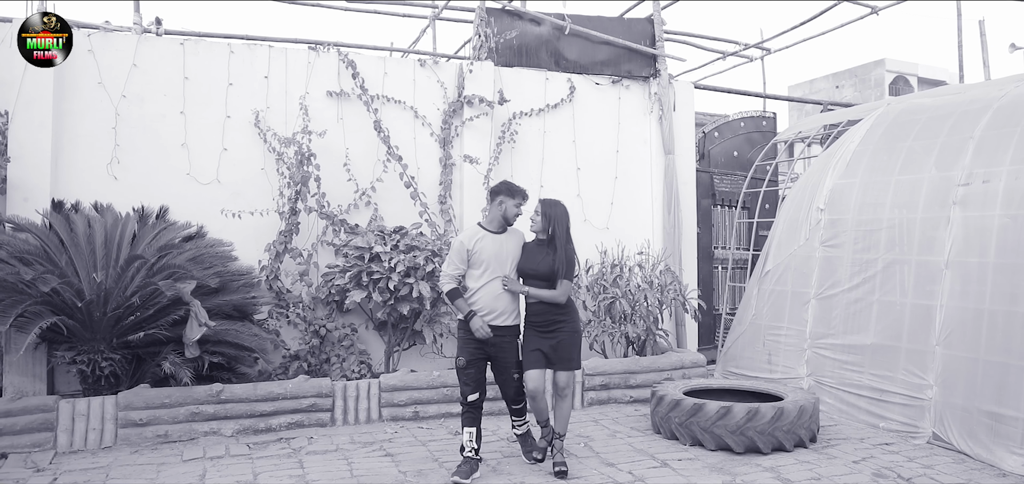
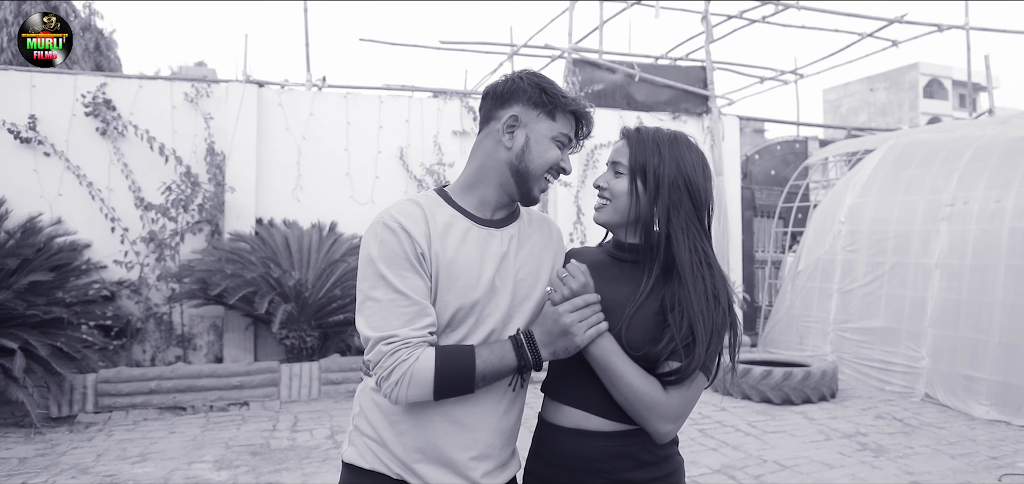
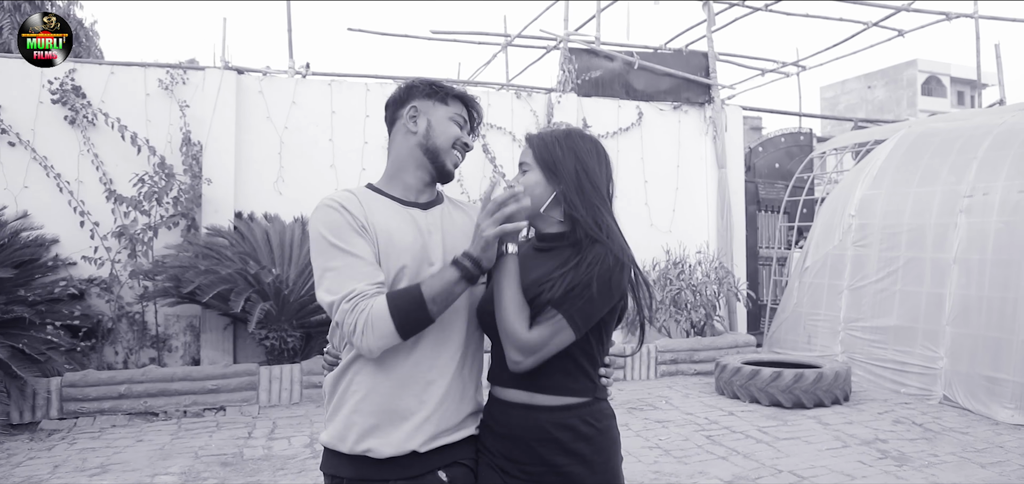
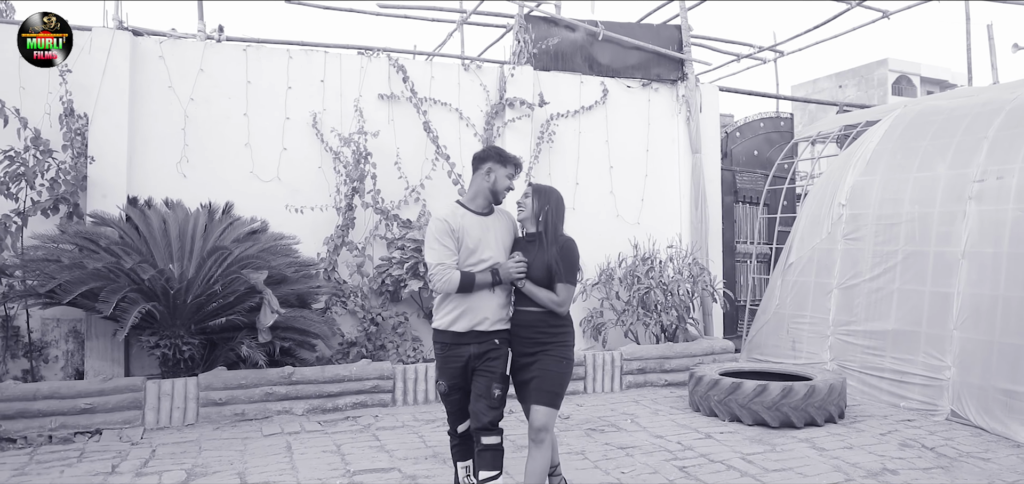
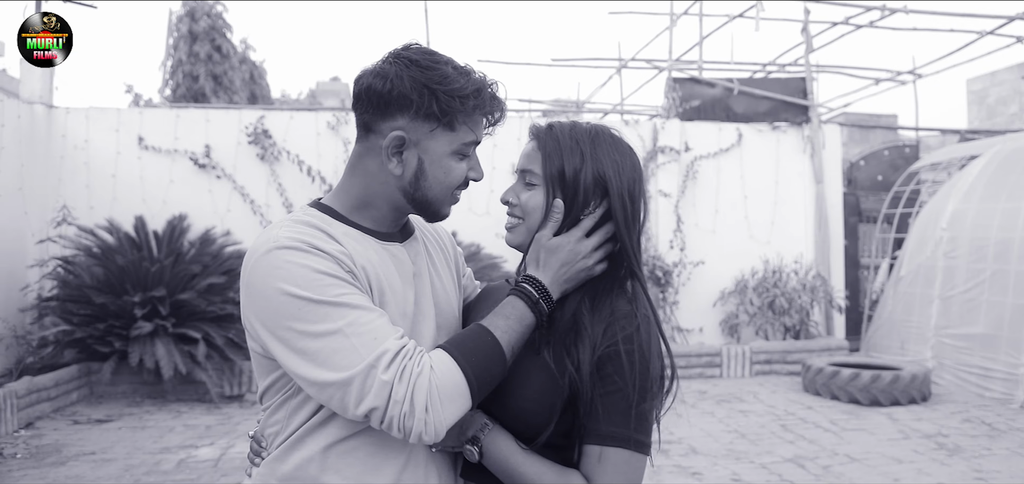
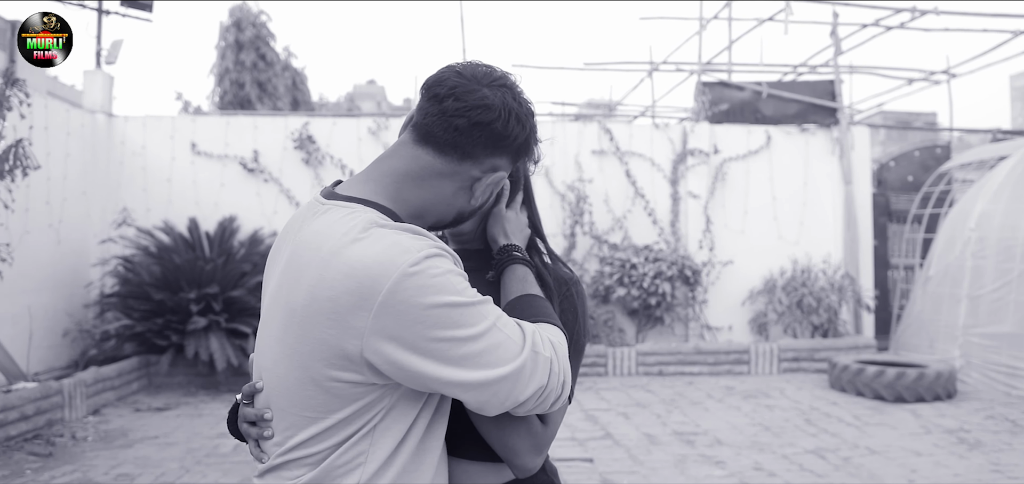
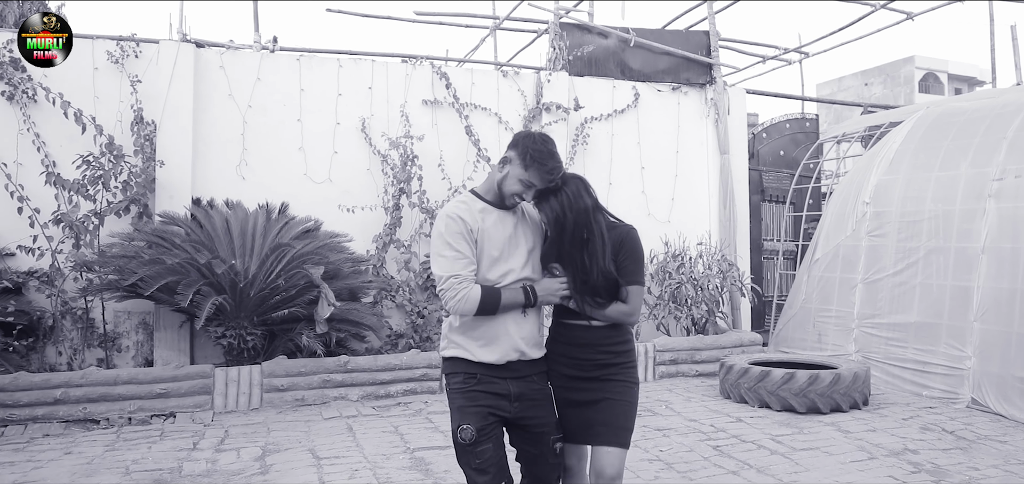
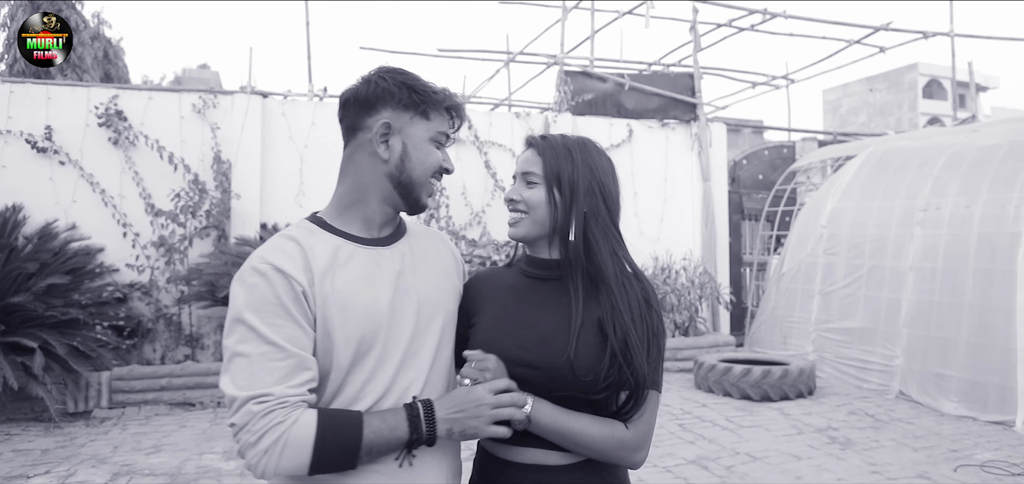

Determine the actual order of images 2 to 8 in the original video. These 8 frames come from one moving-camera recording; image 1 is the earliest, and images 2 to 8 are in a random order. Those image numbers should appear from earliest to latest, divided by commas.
4, 7, 3, 2, 8, 5, 6
